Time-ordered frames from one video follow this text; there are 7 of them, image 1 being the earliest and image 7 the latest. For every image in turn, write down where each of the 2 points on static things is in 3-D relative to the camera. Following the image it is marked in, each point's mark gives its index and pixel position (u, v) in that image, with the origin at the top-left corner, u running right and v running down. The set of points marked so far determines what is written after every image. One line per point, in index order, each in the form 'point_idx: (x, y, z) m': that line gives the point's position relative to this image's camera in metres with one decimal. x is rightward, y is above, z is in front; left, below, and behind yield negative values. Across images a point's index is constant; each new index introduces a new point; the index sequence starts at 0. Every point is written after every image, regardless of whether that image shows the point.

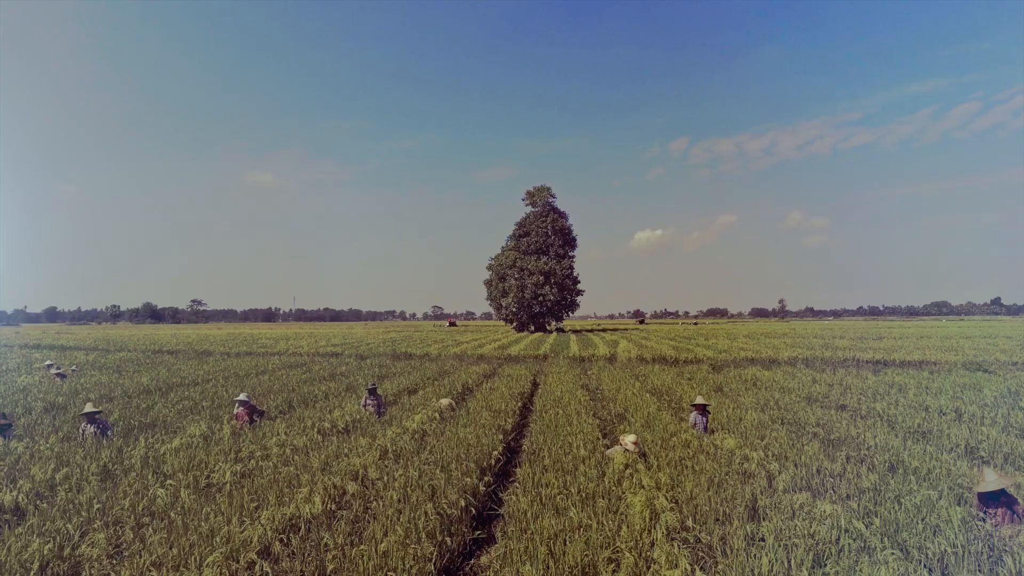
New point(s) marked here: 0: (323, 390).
0: (-5.6, -3.1, +15.2) m
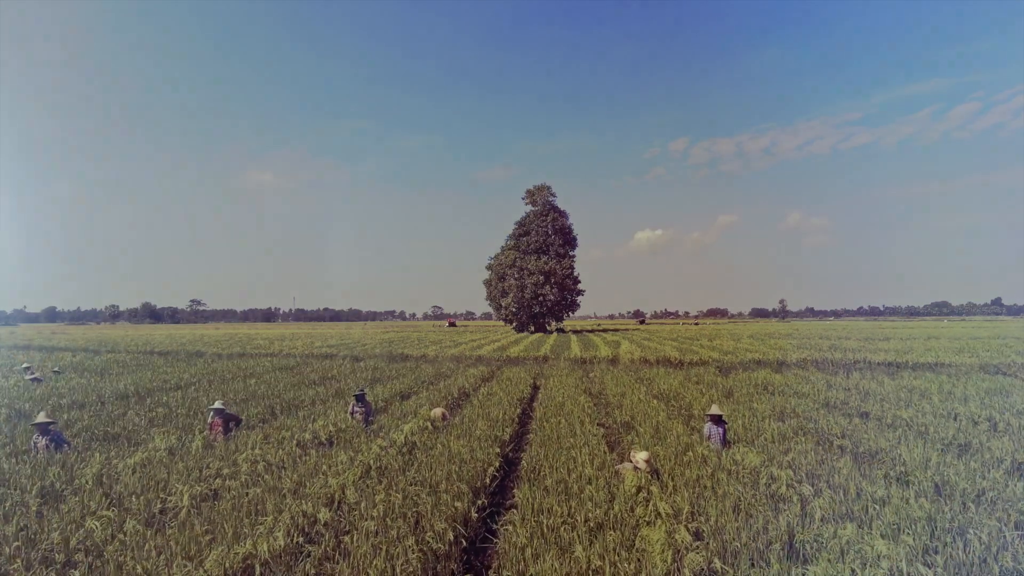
0: (-5.7, -3.1, +14.3) m
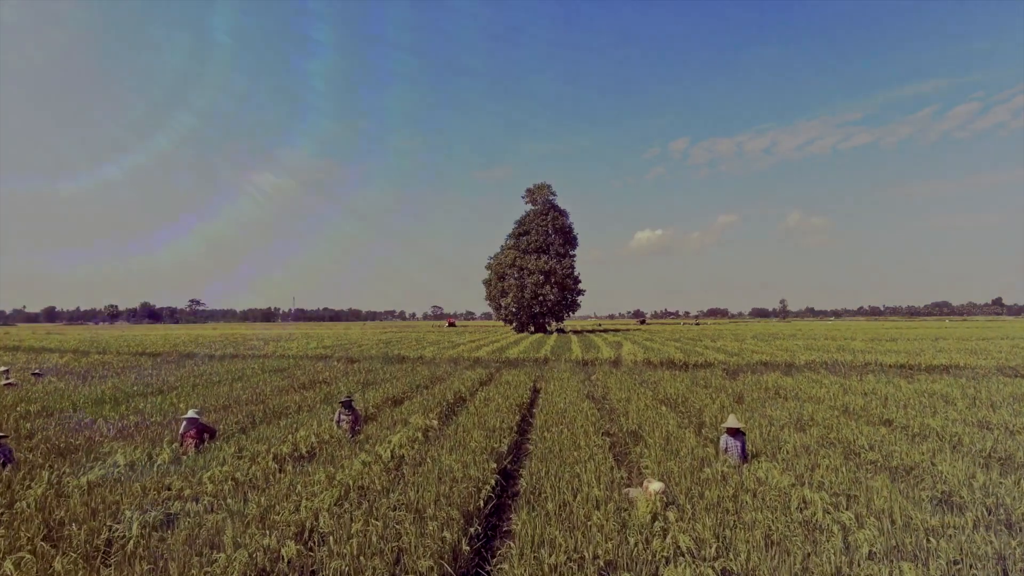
0: (-5.7, -3.0, +13.5) m
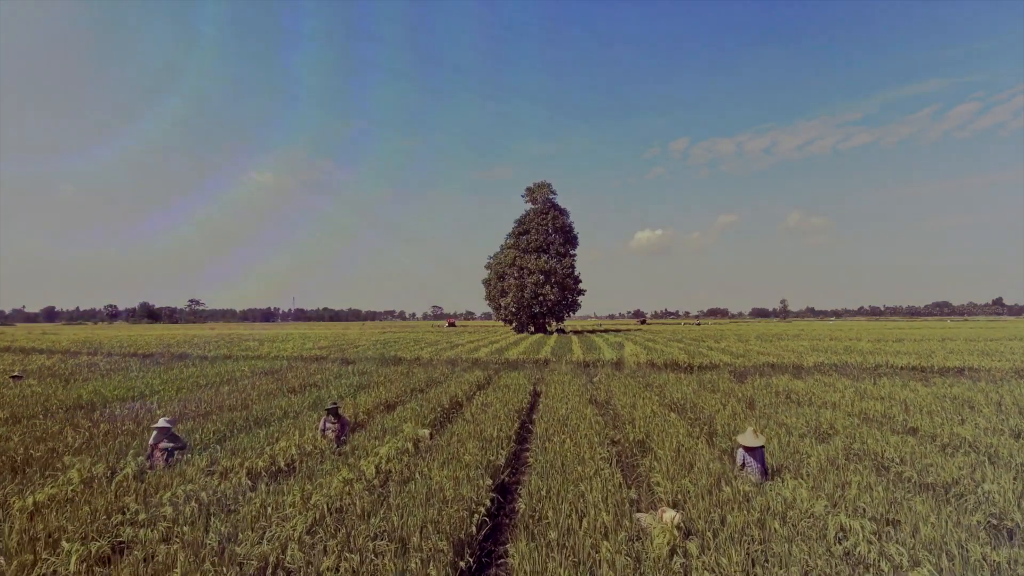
0: (-5.8, -3.0, +12.7) m
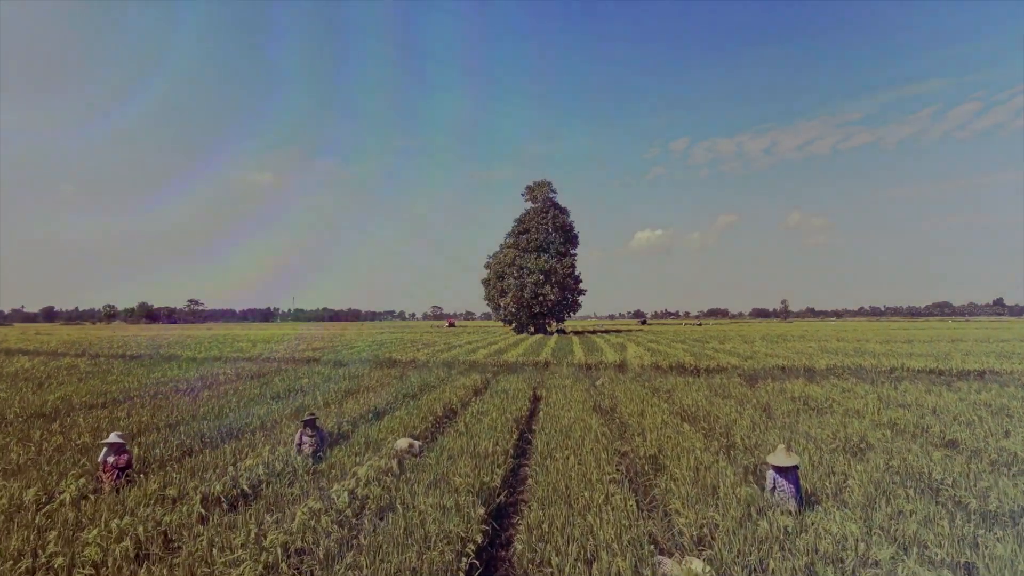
0: (-5.8, -3.0, +11.7) m
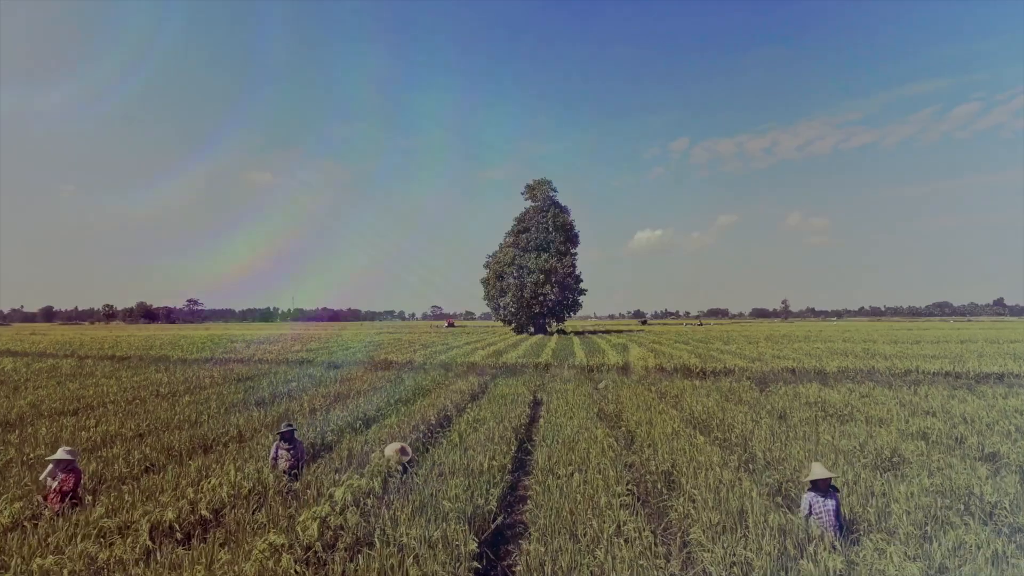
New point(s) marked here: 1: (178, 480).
0: (-5.8, -2.9, +10.8) m
1: (-4.8, -2.8, +7.3) m
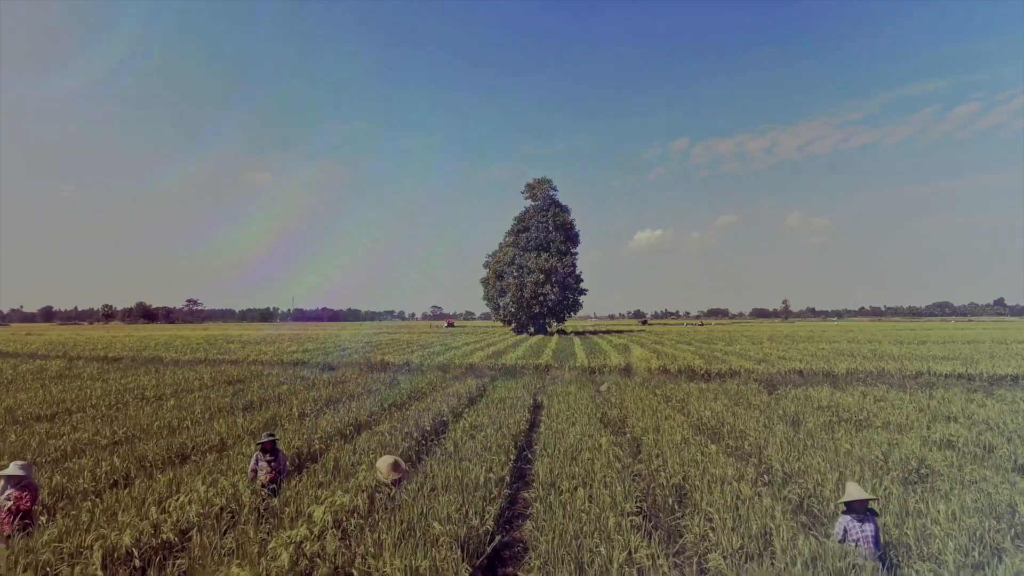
0: (-5.9, -2.9, +10.1) m
1: (-4.9, -2.7, +6.7) m
